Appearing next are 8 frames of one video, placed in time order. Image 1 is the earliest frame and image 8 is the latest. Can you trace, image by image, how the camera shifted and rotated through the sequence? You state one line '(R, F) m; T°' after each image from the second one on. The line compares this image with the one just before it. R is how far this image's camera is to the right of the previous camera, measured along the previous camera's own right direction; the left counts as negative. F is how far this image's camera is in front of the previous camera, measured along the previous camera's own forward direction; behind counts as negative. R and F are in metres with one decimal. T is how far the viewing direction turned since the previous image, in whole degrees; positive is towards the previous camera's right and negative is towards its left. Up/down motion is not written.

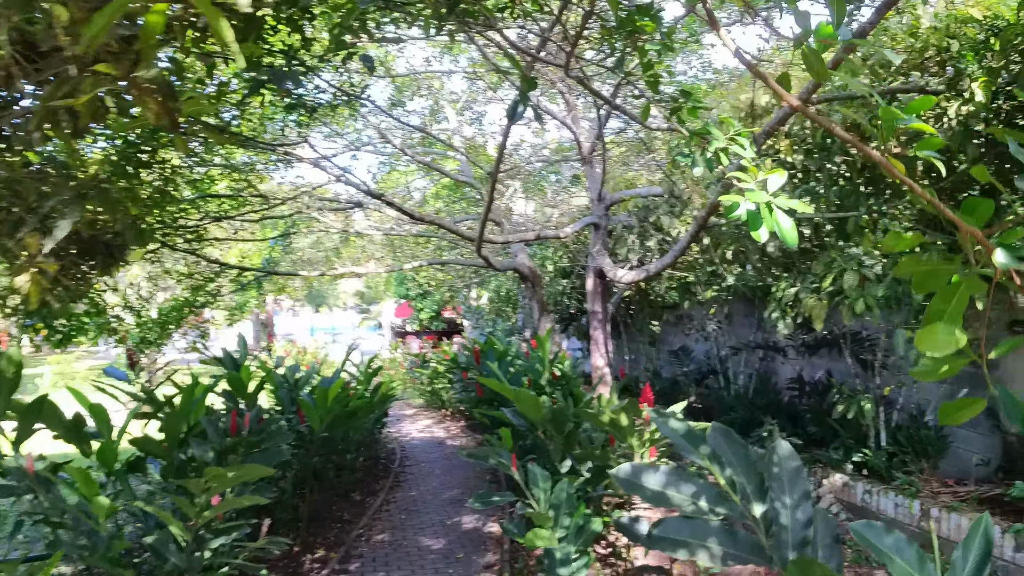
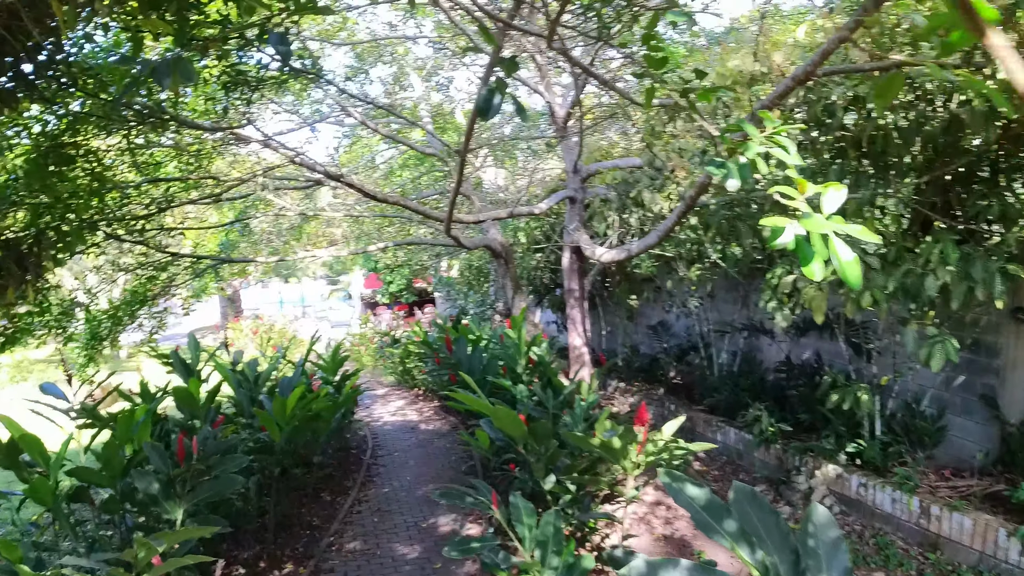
(0.0, +0.3) m; +1°
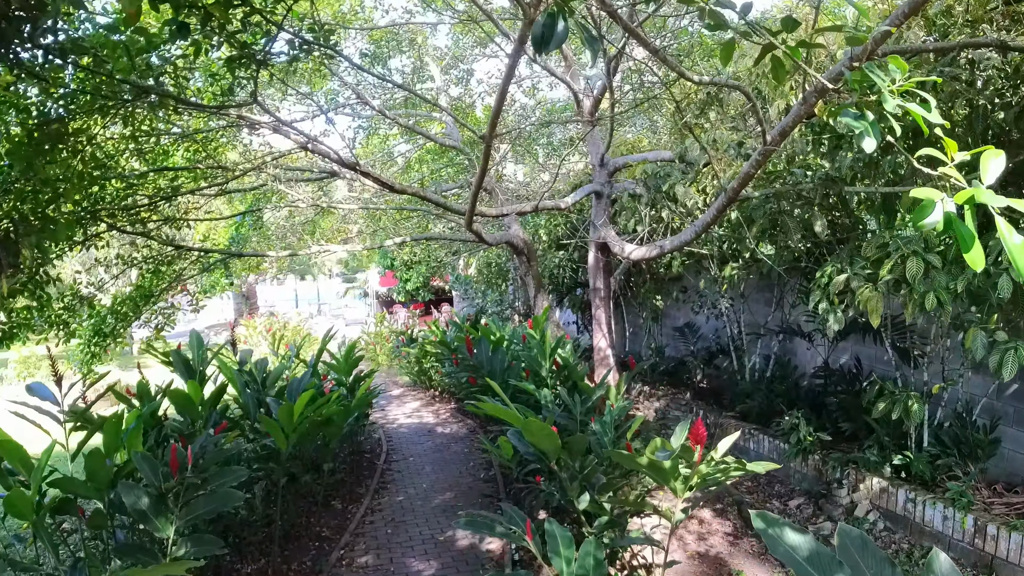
(0.0, +0.3) m; -1°
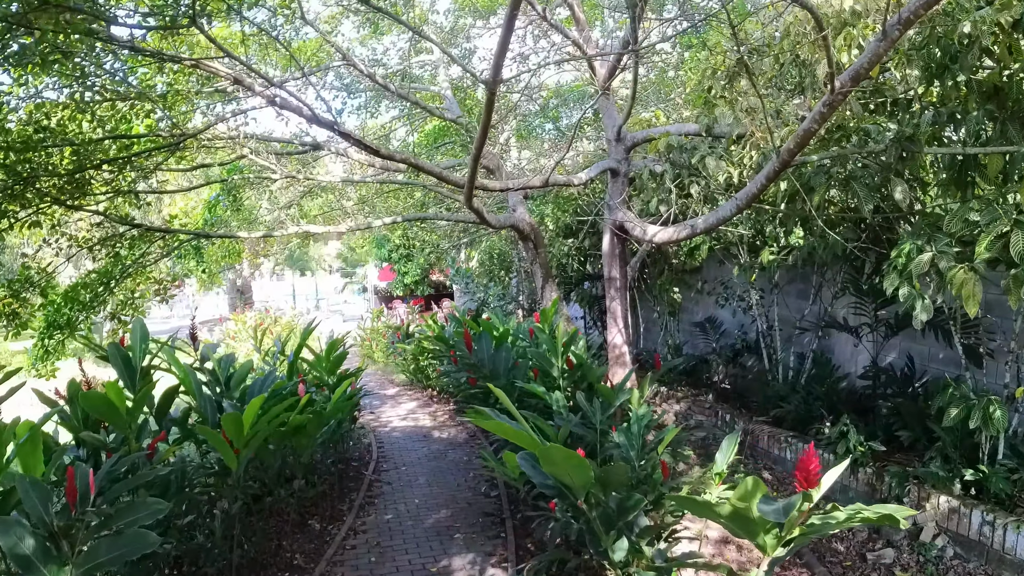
(0.0, +0.6) m; 0°
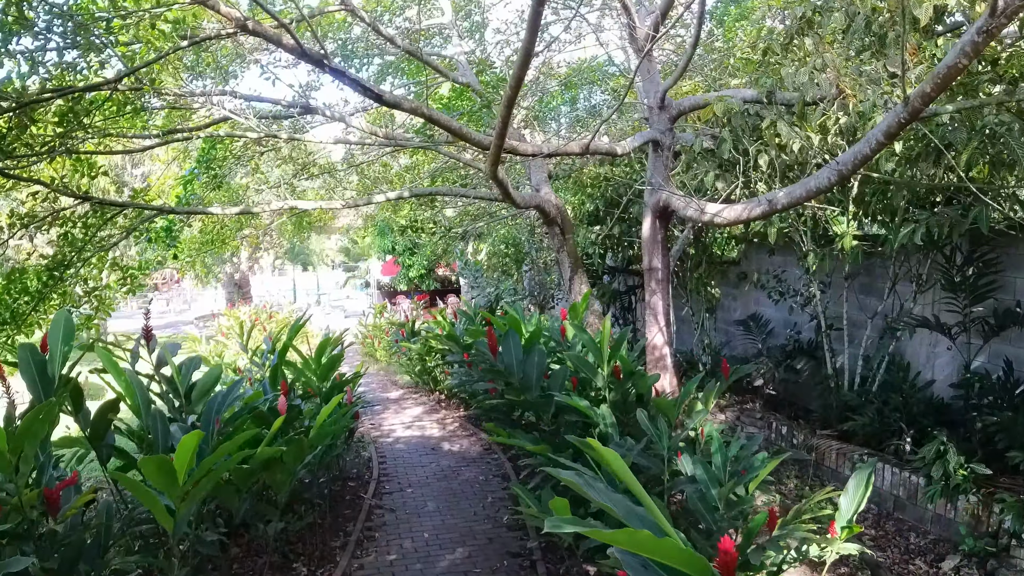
(-0.1, +0.8) m; 0°
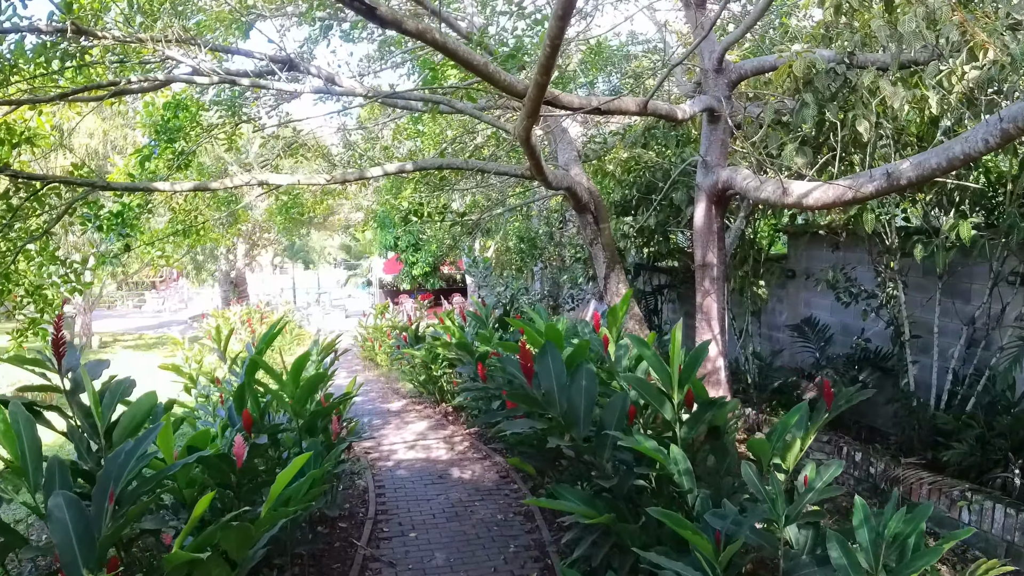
(-0.1, +0.8) m; 0°
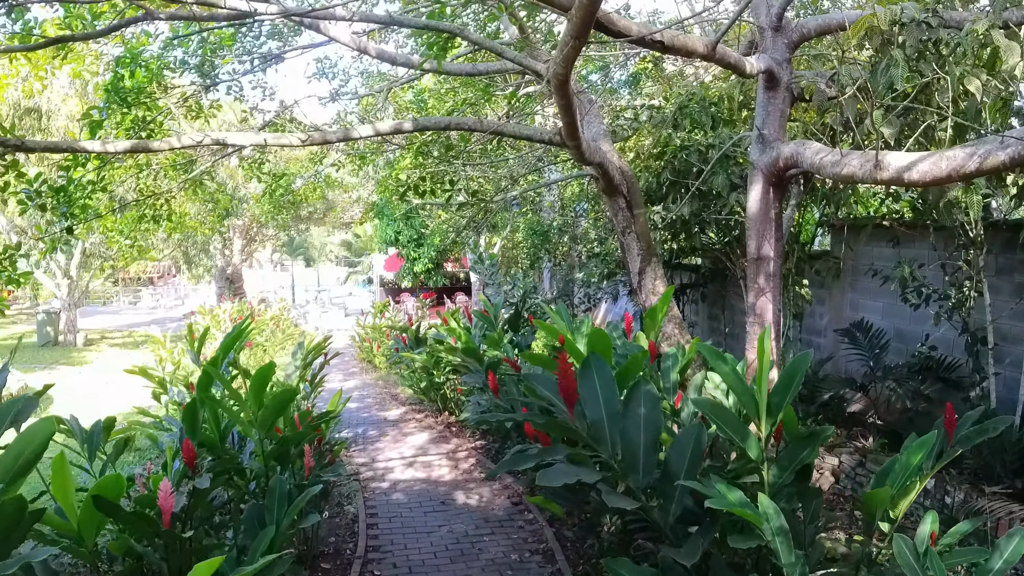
(0.0, +0.6) m; 0°
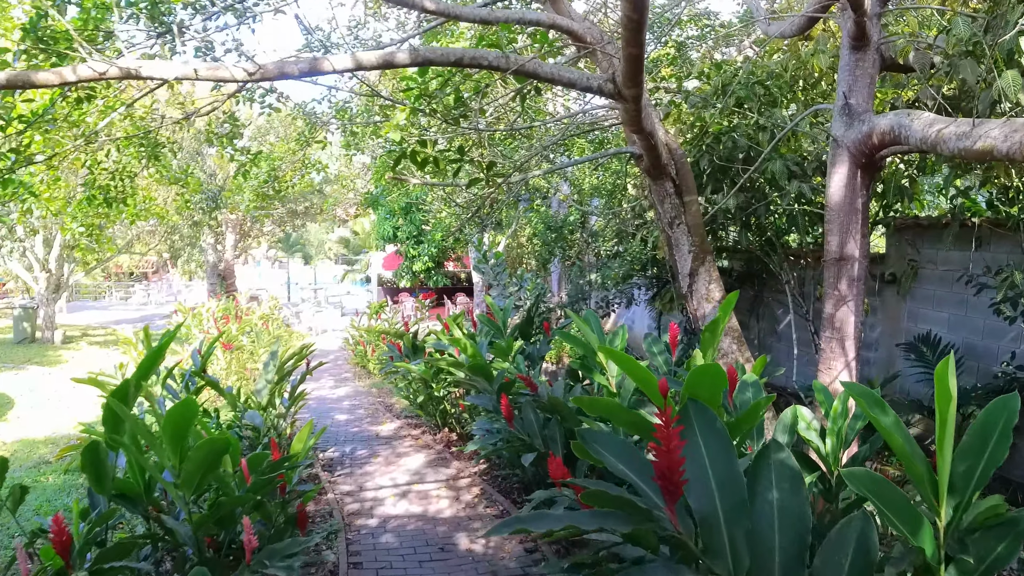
(0.0, +0.6) m; 0°
